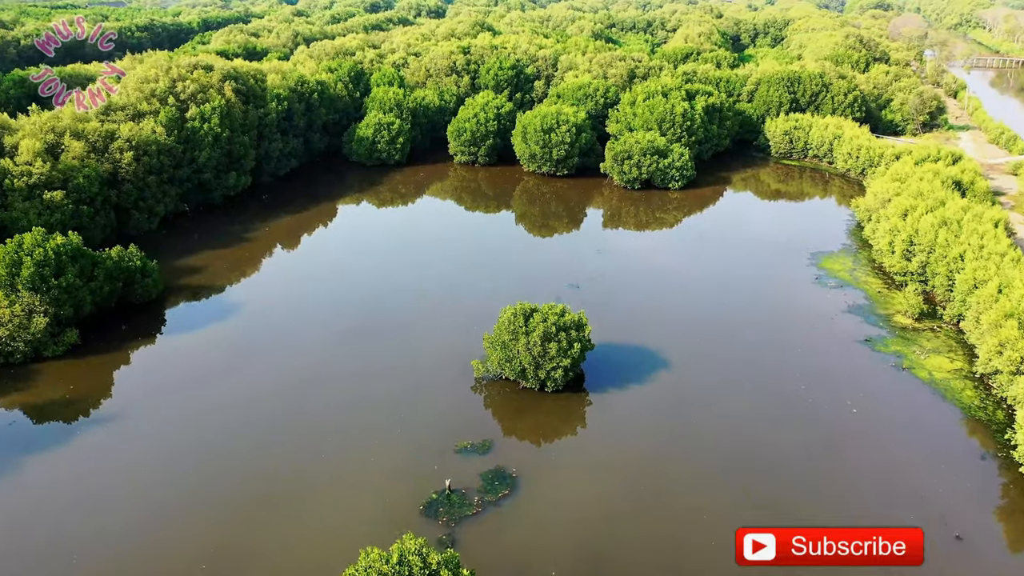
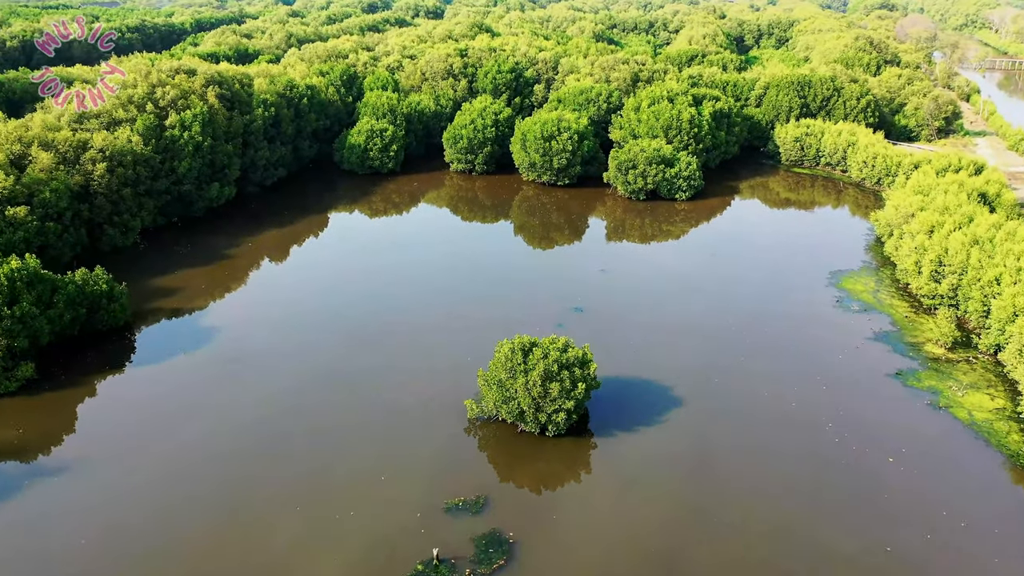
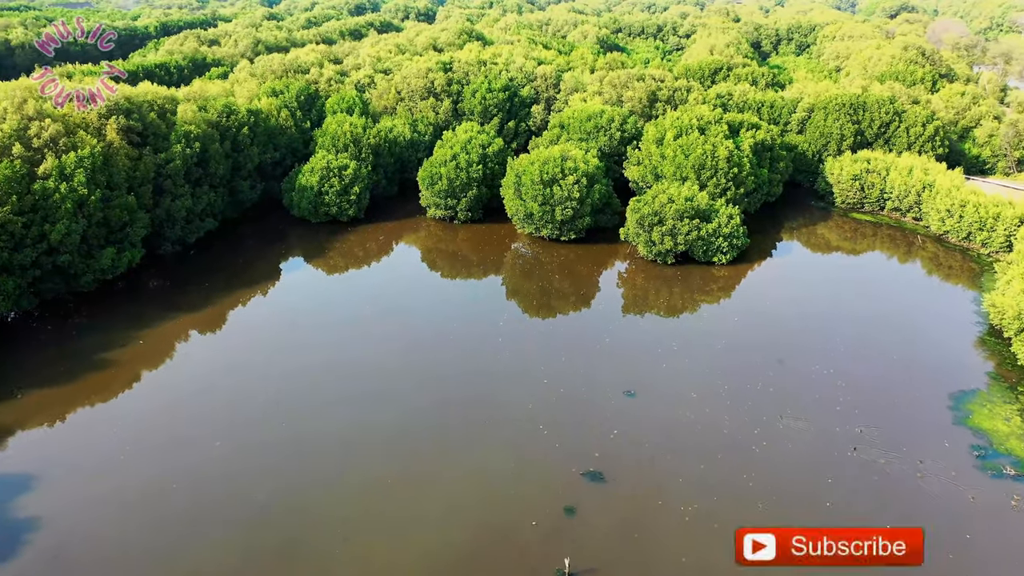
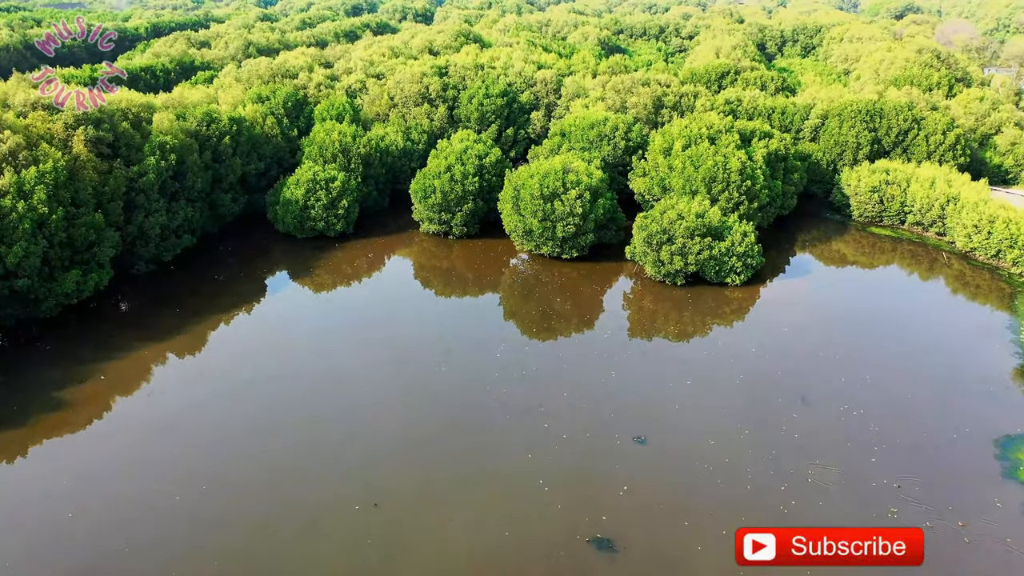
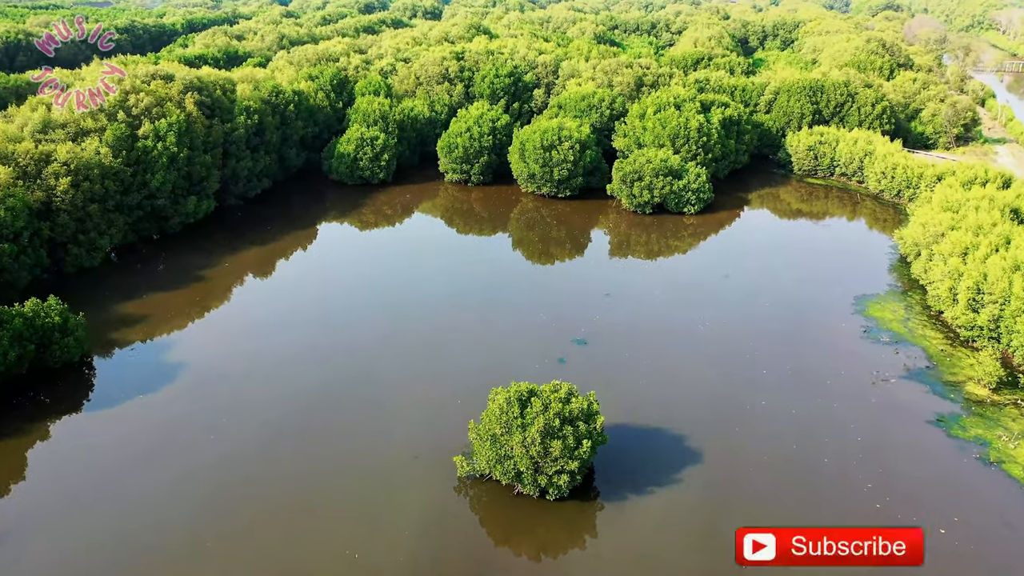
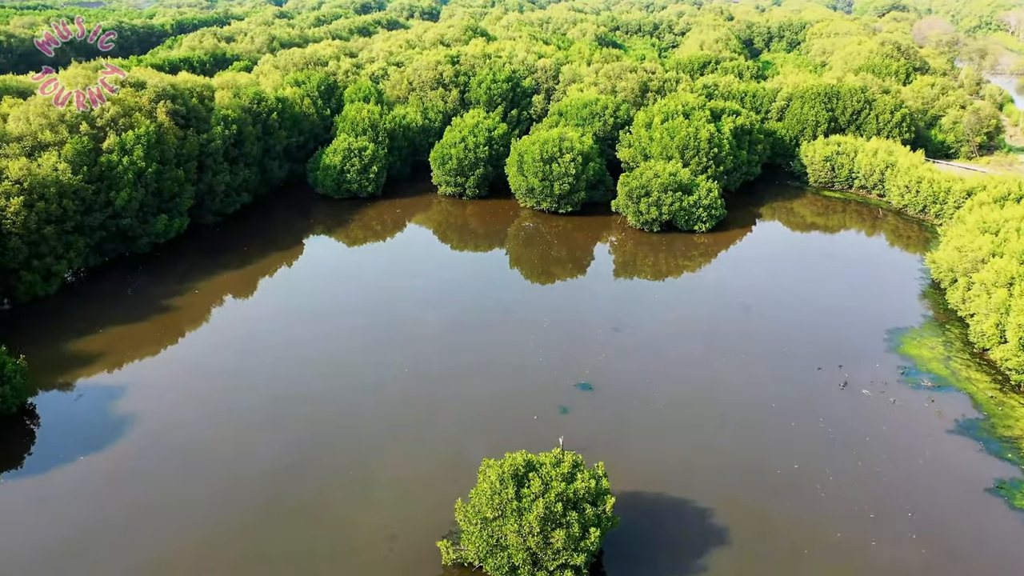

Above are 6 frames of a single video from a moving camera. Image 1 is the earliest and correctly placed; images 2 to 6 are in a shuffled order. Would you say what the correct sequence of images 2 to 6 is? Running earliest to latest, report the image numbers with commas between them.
2, 5, 6, 3, 4
